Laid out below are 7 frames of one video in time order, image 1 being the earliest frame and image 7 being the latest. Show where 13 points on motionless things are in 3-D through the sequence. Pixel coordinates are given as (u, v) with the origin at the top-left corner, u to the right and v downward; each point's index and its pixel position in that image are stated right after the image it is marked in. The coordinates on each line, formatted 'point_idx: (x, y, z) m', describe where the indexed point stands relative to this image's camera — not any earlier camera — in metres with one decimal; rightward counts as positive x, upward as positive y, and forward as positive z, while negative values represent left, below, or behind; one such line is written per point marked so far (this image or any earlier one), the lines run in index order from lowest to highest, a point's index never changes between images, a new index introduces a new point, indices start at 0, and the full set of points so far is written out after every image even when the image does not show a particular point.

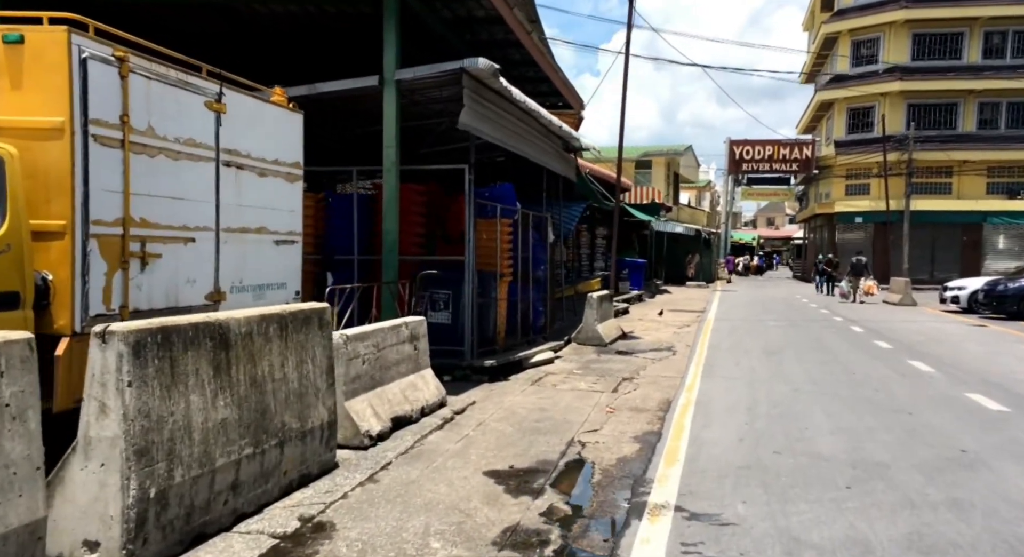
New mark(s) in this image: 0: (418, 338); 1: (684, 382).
0: (-1.0, -0.6, +7.7) m
1: (+2.3, -1.4, +10.1) m
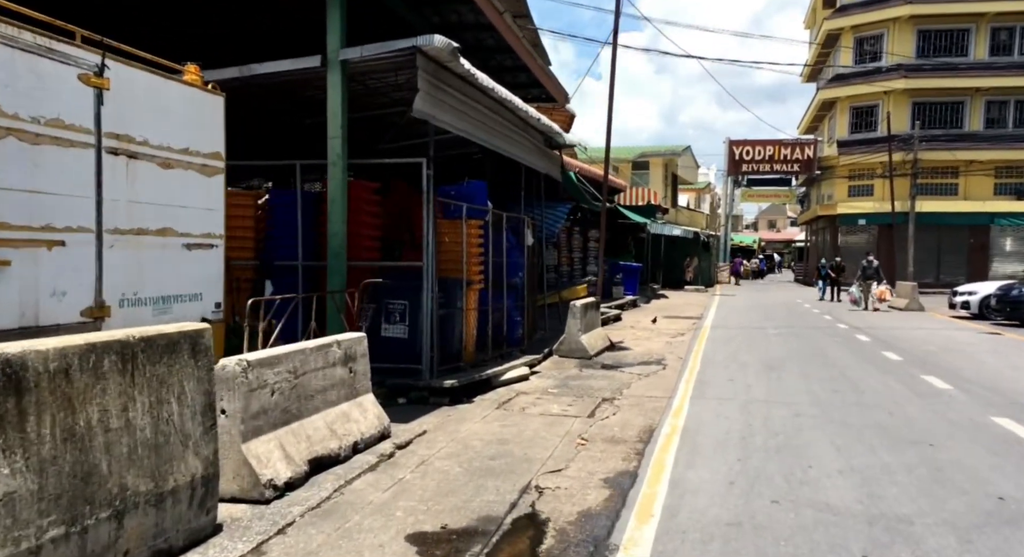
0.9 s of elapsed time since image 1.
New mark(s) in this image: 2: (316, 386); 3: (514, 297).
0: (-1.4, -0.7, +6.5) m
1: (+1.9, -1.5, +9.0) m
2: (-1.5, -0.8, +5.9) m
3: (0.0, -0.3, +12.0) m
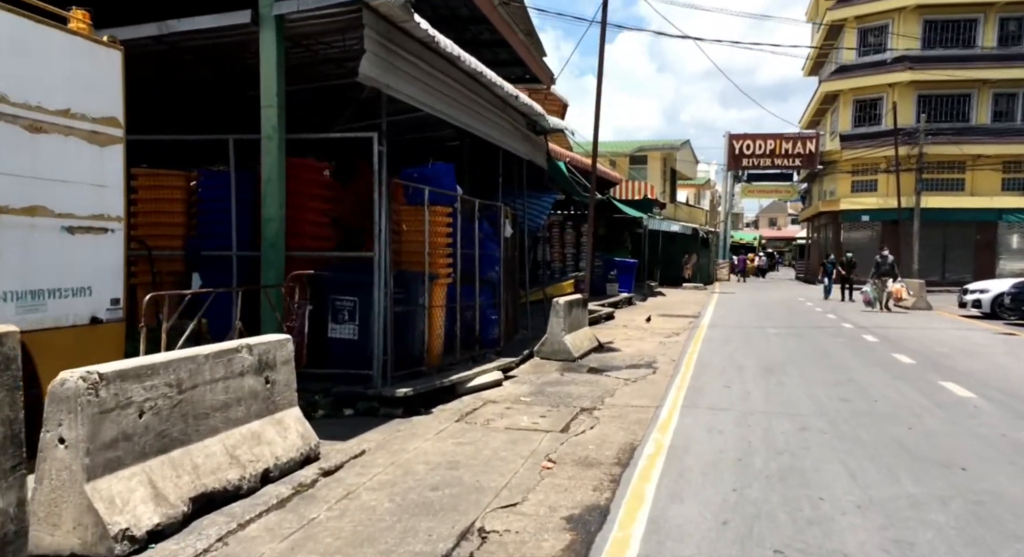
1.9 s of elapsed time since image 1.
0: (-1.7, -0.6, +5.4) m
1: (+1.5, -1.4, +7.9) m
2: (-1.9, -0.8, +4.7) m
3: (-0.3, -0.2, +10.9) m
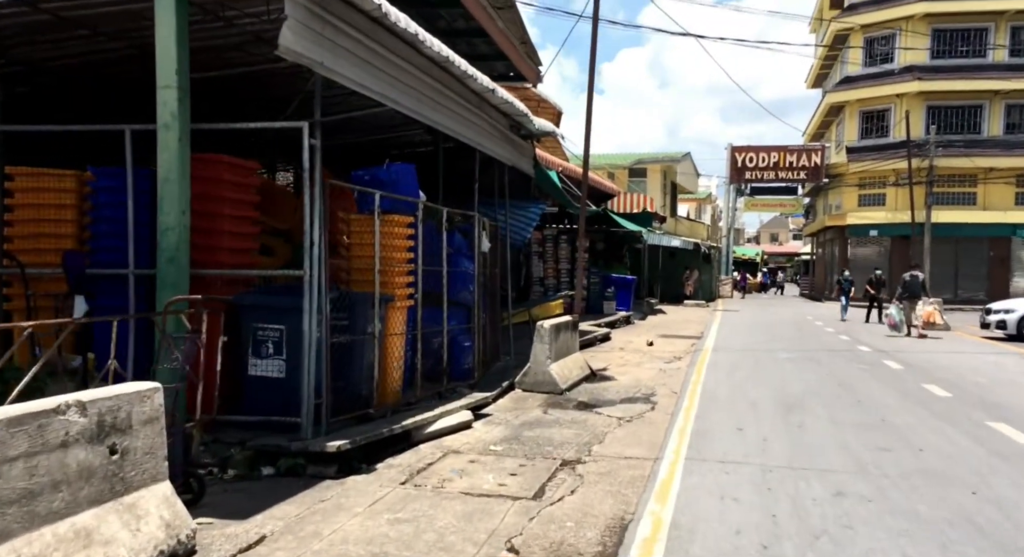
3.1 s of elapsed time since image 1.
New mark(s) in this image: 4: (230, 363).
0: (-2.0, -0.8, +3.9) m
1: (+1.2, -1.6, +6.4) m
2: (-2.2, -0.9, +3.3) m
3: (-0.6, -0.5, +9.4) m
4: (-2.3, -0.7, +6.3) m
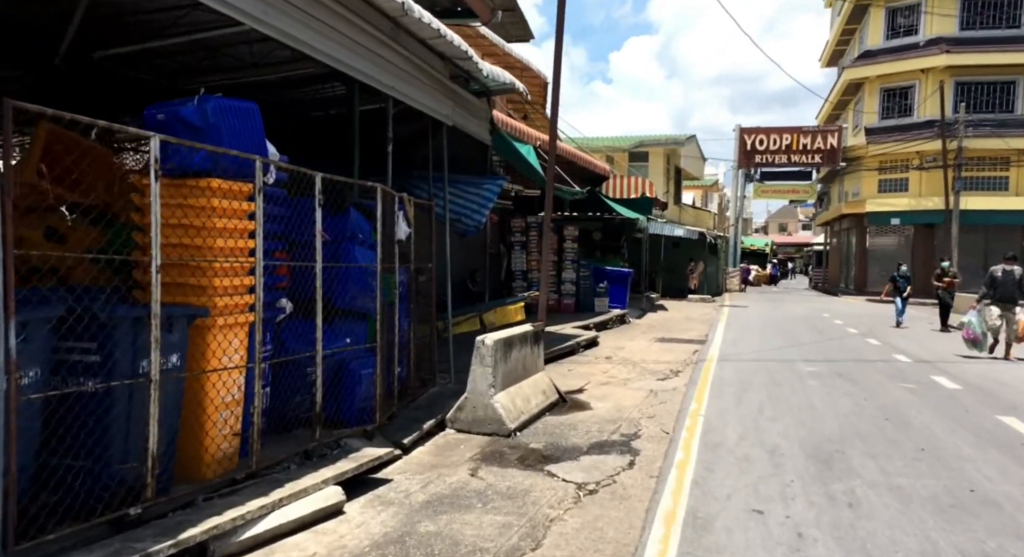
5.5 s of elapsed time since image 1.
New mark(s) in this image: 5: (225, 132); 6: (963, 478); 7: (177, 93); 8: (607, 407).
0: (-2.8, -0.9, +1.1) m
1: (+0.5, -1.7, +3.5) m
2: (-2.9, -1.0, +0.4) m
3: (-1.3, -0.5, +6.5) m
4: (-3.0, -0.7, +3.4) m
5: (-1.9, +0.9, +4.9) m
6: (+3.8, -1.6, +6.4) m
7: (-3.6, +1.9, +7.9) m
8: (+1.2, -1.6, +9.6) m
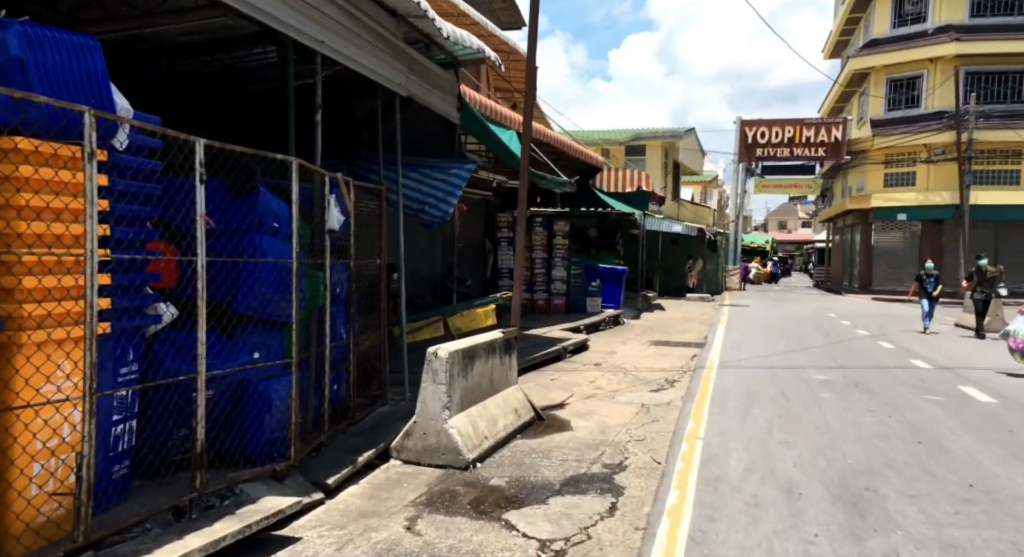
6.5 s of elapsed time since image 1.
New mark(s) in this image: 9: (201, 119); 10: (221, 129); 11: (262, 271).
0: (-3.1, -0.9, -0.3) m
1: (+0.1, -1.7, +2.2) m
2: (-3.3, -1.0, -1.0) m
3: (-1.7, -0.4, +5.2) m
4: (-3.4, -0.7, +2.0) m
5: (-2.2, +1.0, +3.5) m
6: (+3.4, -1.6, +5.0) m
7: (-3.9, +1.9, +6.6) m
8: (+0.9, -1.6, +8.2) m
9: (-3.3, +1.7, +8.2) m
10: (-3.2, +1.7, +8.4) m
11: (-1.7, +0.1, +5.1) m
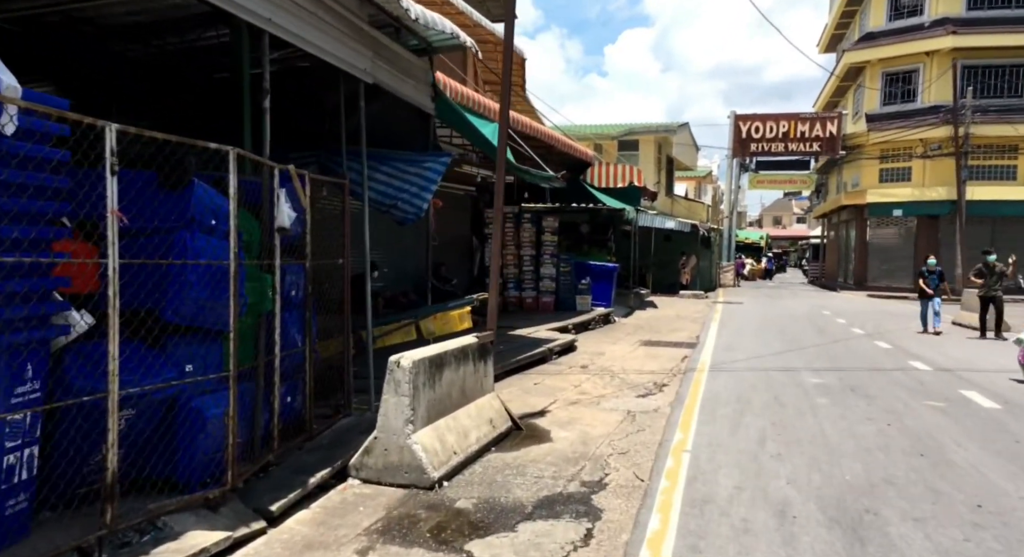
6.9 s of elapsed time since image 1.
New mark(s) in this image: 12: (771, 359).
0: (-3.3, -0.9, -0.8) m
1: (-0.1, -1.7, +1.6) m
2: (-3.5, -1.0, -1.5) m
3: (-1.9, -0.5, +4.6) m
4: (-3.6, -0.8, +1.5) m
5: (-2.4, +0.9, +2.9) m
6: (+3.2, -1.6, +4.5) m
7: (-4.1, +1.9, +6.0) m
8: (+0.6, -1.6, +7.7) m
9: (-3.6, +1.7, +7.6) m
10: (-3.5, +1.7, +7.8) m
11: (-1.9, 0.0, +4.5) m
12: (+4.6, -1.4, +13.3) m
